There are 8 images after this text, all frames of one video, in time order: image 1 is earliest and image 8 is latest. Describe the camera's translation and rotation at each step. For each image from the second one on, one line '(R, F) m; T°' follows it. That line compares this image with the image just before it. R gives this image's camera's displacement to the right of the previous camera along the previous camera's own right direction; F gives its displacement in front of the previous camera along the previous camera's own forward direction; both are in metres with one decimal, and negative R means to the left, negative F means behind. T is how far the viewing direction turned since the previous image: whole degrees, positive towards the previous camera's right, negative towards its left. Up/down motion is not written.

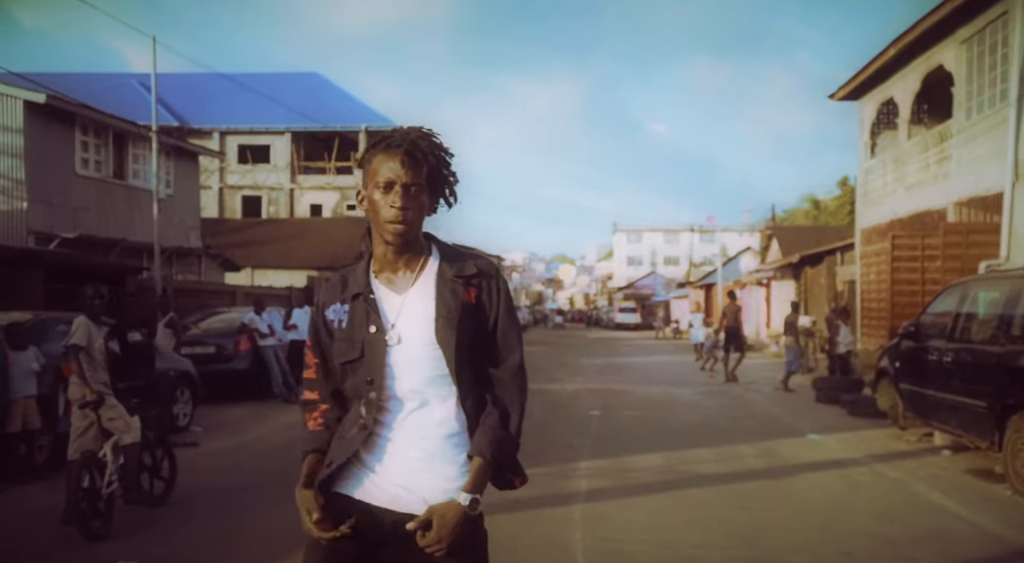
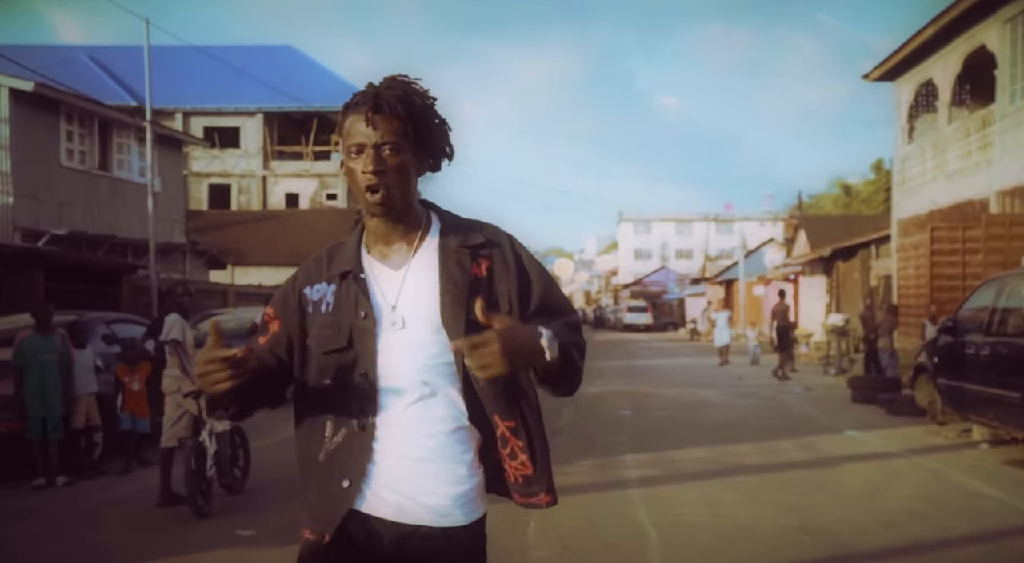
(-0.2, -0.3) m; -2°
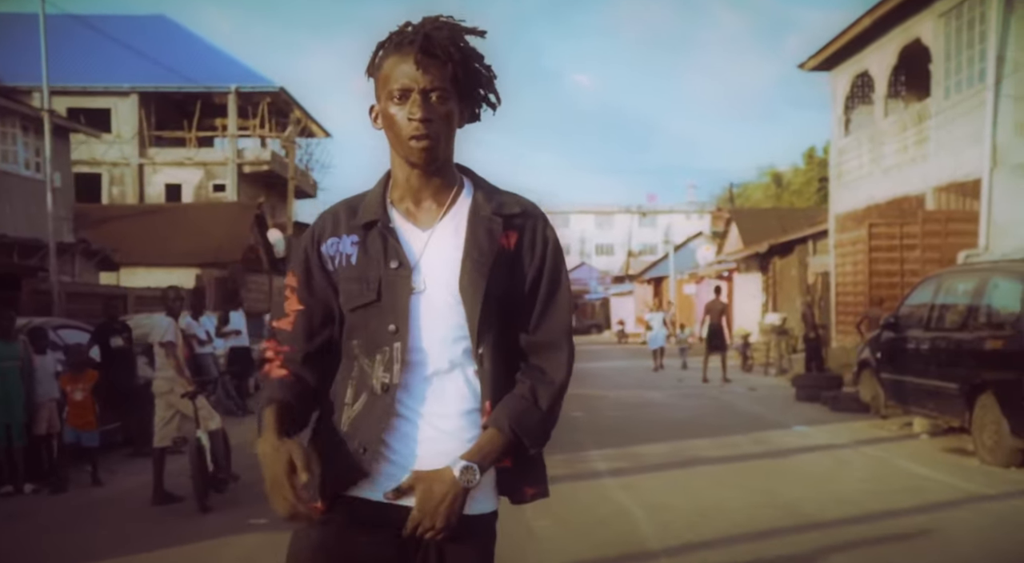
(-0.2, -0.2) m; +3°
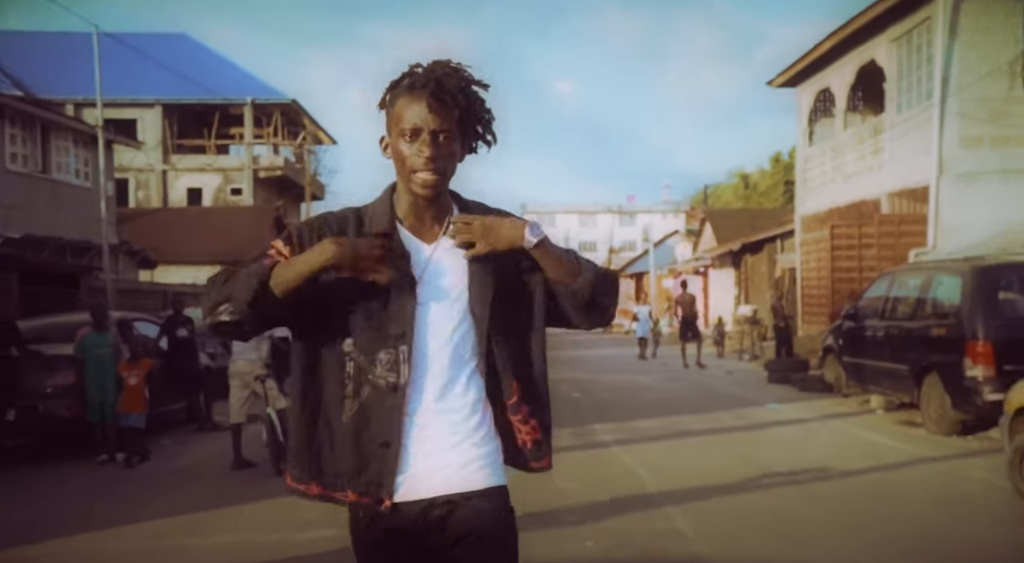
(-0.6, -1.0) m; +3°
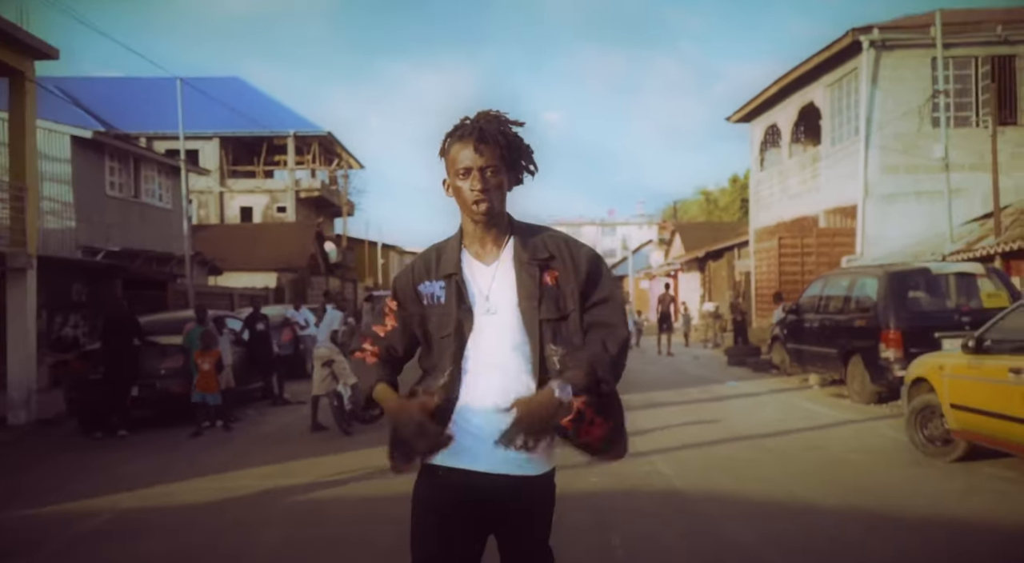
(-0.6, -2.1) m; +3°
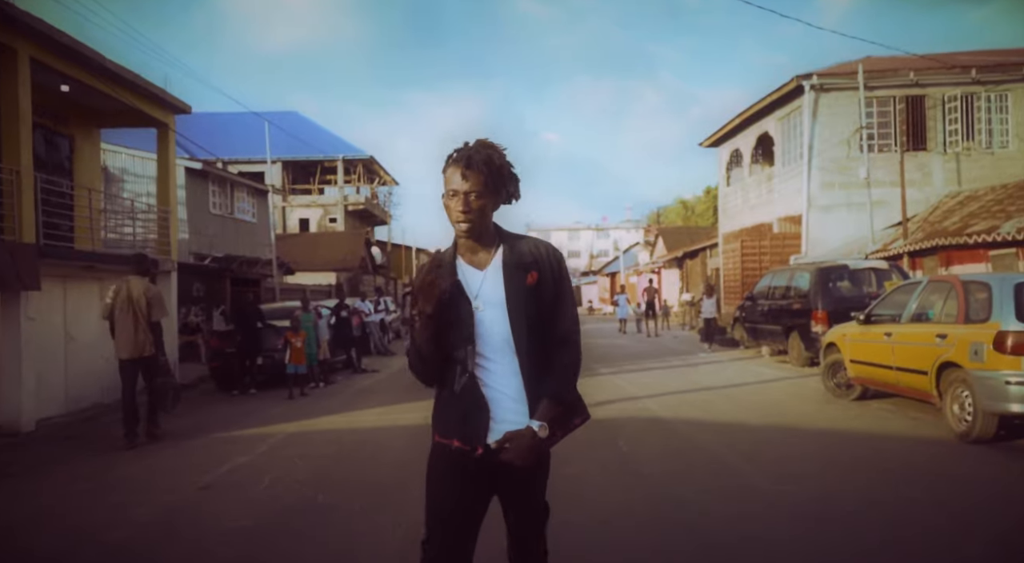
(-0.6, -3.3) m; +1°
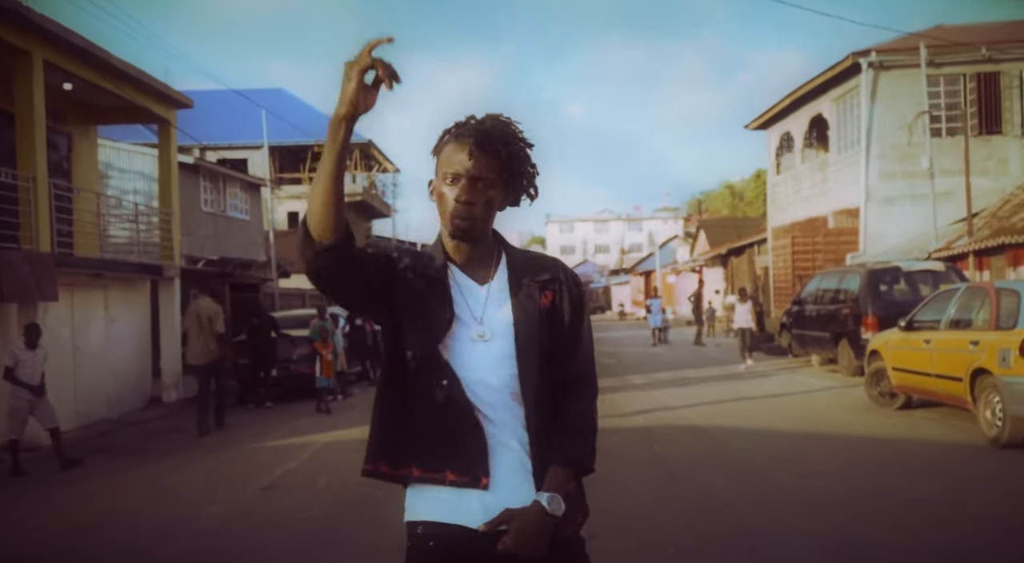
(+0.3, +1.1) m; -3°
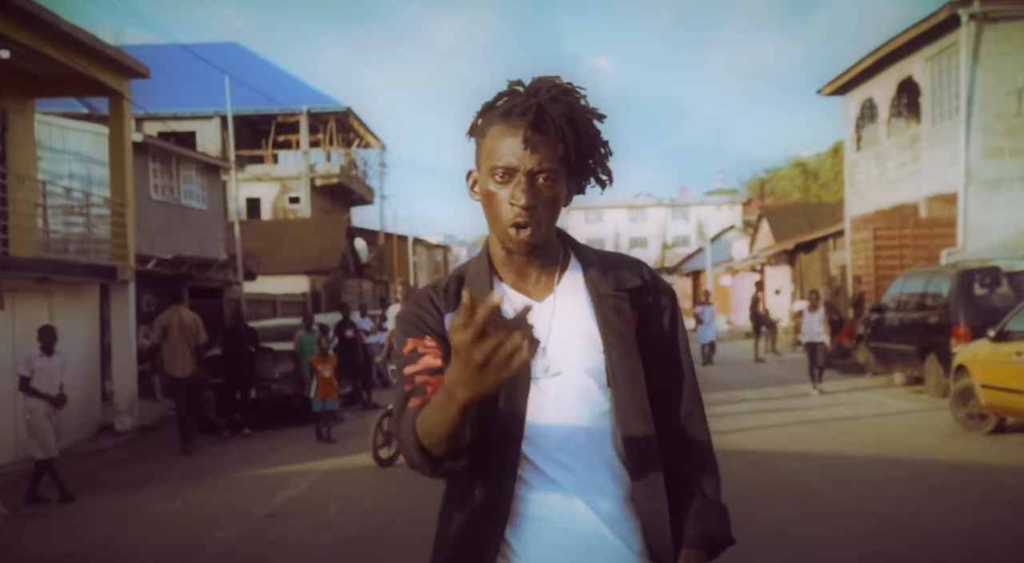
(+0.4, +2.2) m; -3°
